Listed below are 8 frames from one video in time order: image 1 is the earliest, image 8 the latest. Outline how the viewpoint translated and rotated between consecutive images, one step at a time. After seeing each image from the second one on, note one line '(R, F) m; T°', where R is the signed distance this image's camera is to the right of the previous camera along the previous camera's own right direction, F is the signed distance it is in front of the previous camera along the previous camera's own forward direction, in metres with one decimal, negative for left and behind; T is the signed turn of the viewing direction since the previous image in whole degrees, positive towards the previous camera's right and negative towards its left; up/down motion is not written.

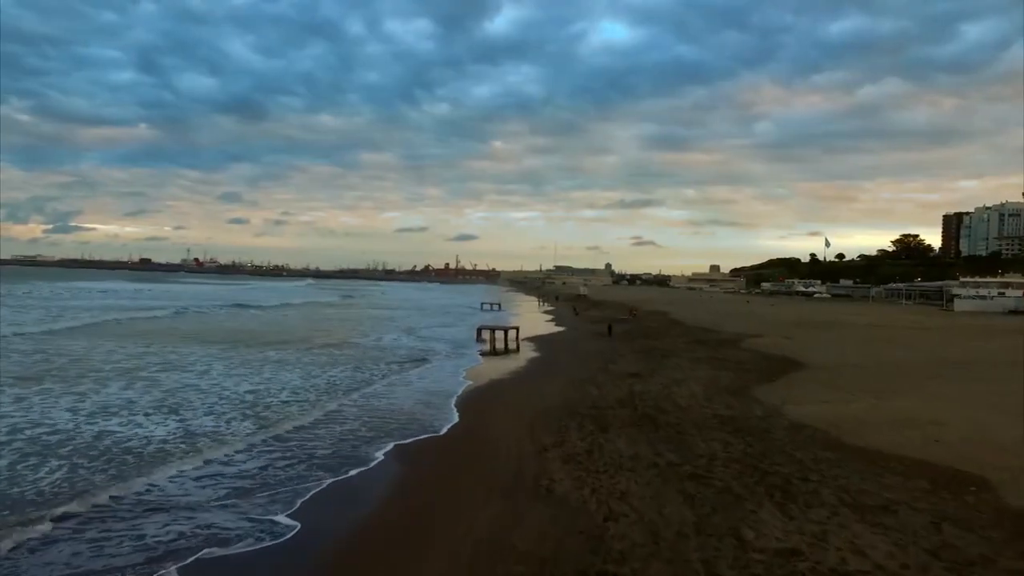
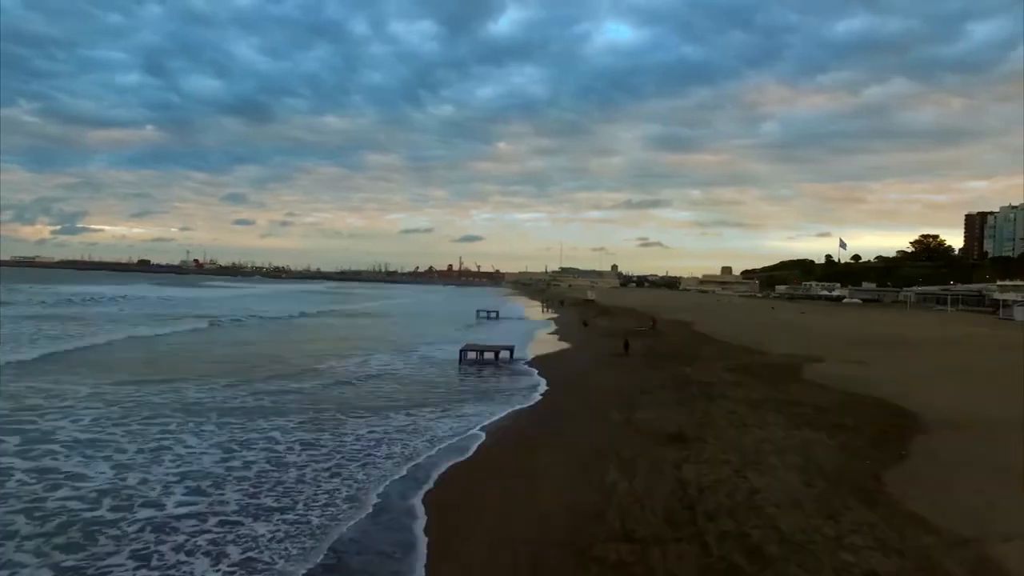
(+0.4, +4.8) m; 0°
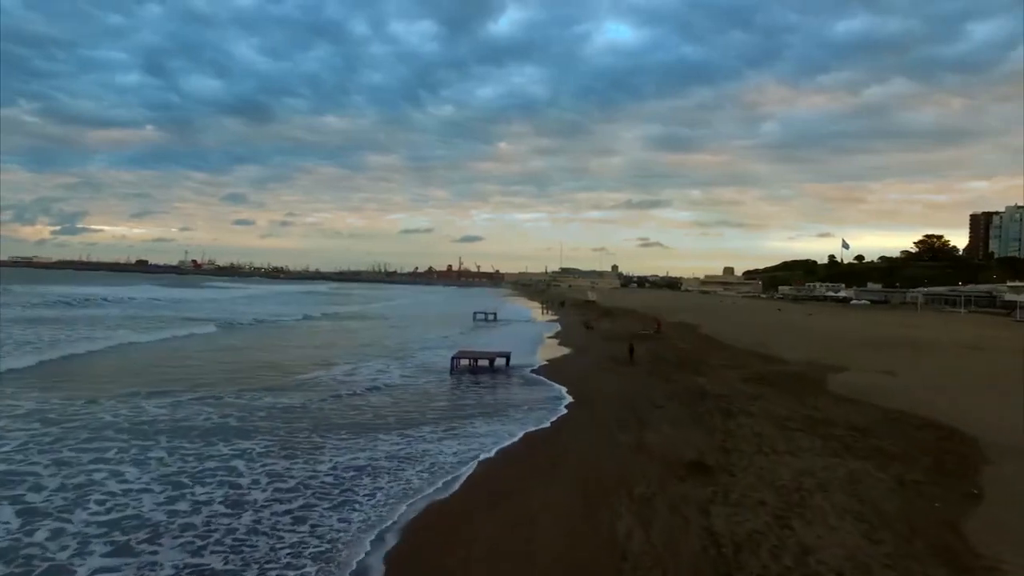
(+0.1, +1.4) m; 0°
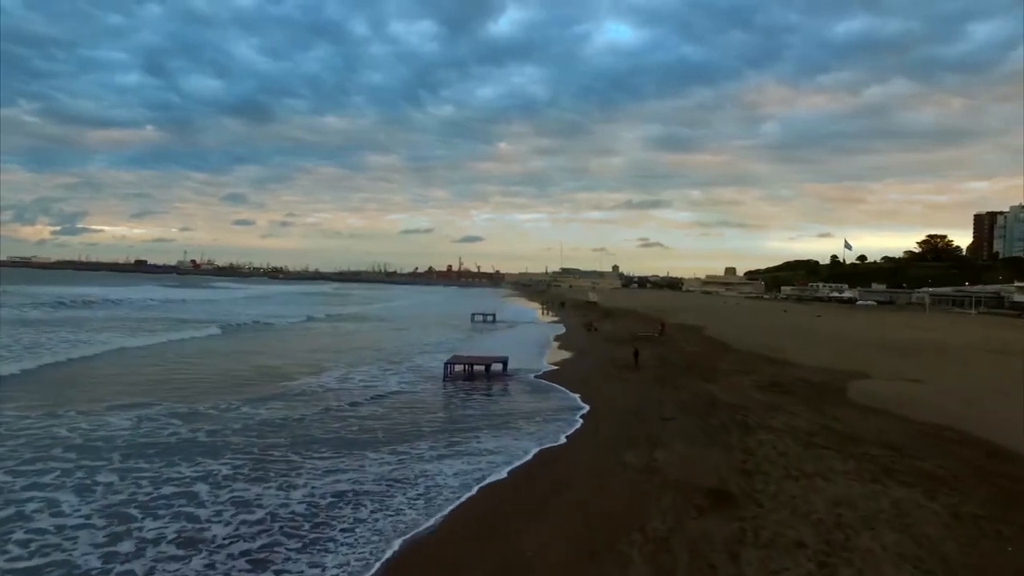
(0.0, +1.0) m; 0°
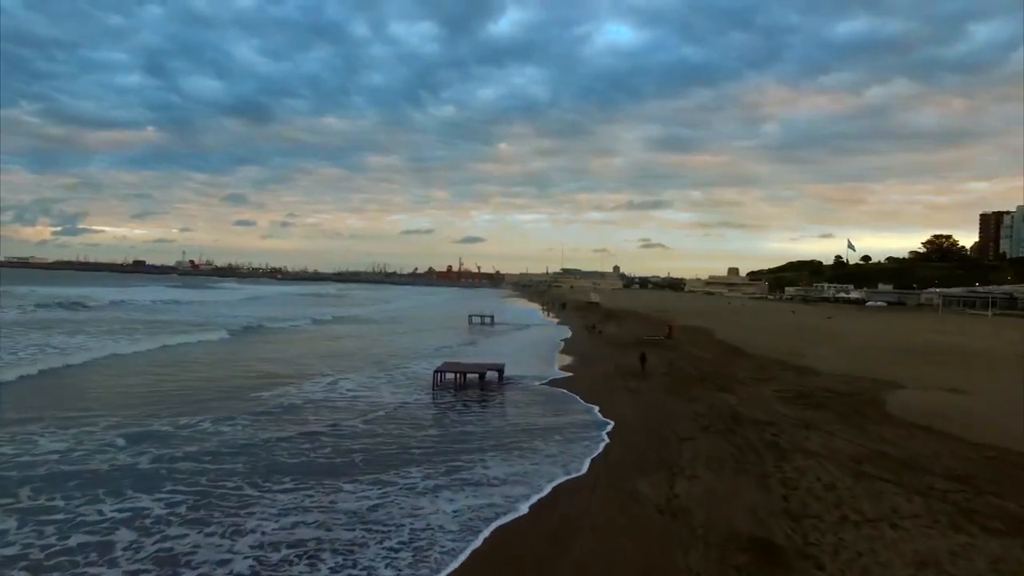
(+0.1, +1.5) m; 0°
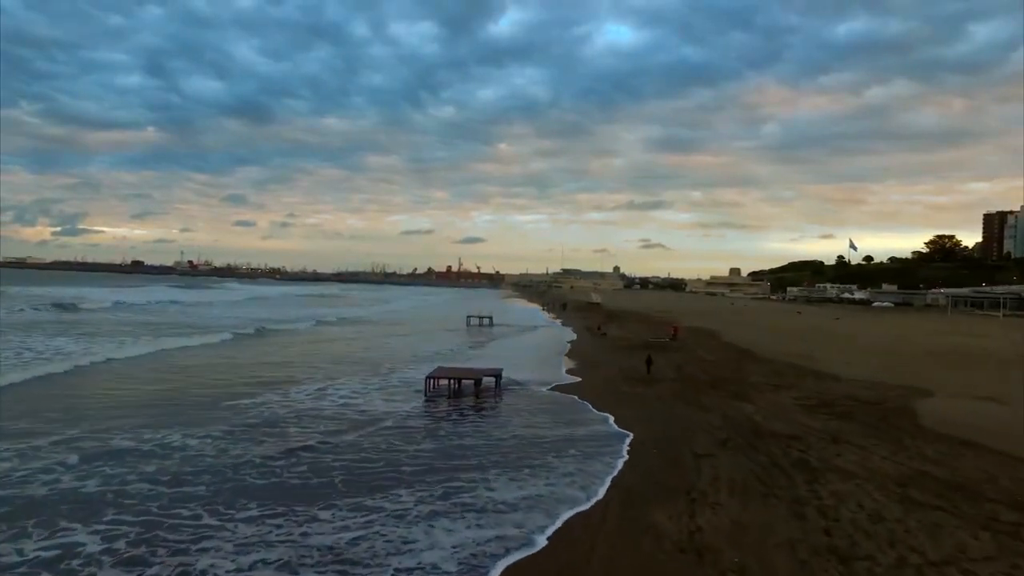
(0.0, +1.0) m; 0°
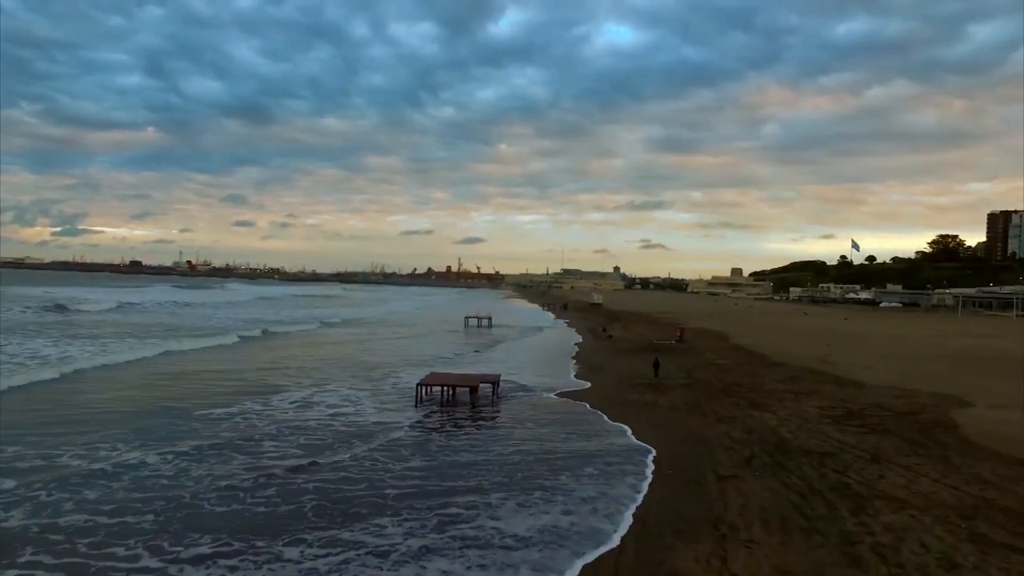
(0.0, +1.1) m; 0°
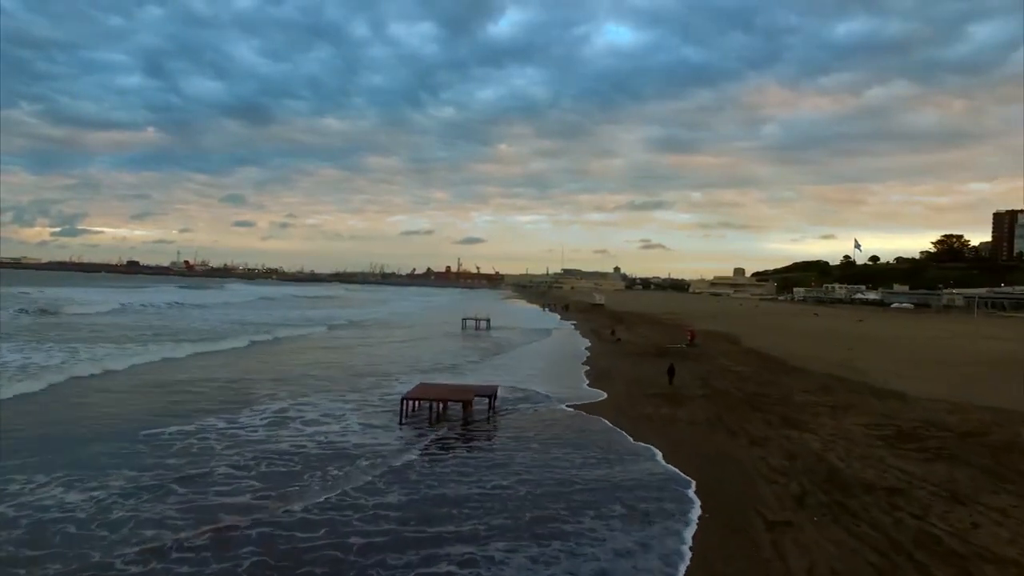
(0.0, +1.4) m; 0°
